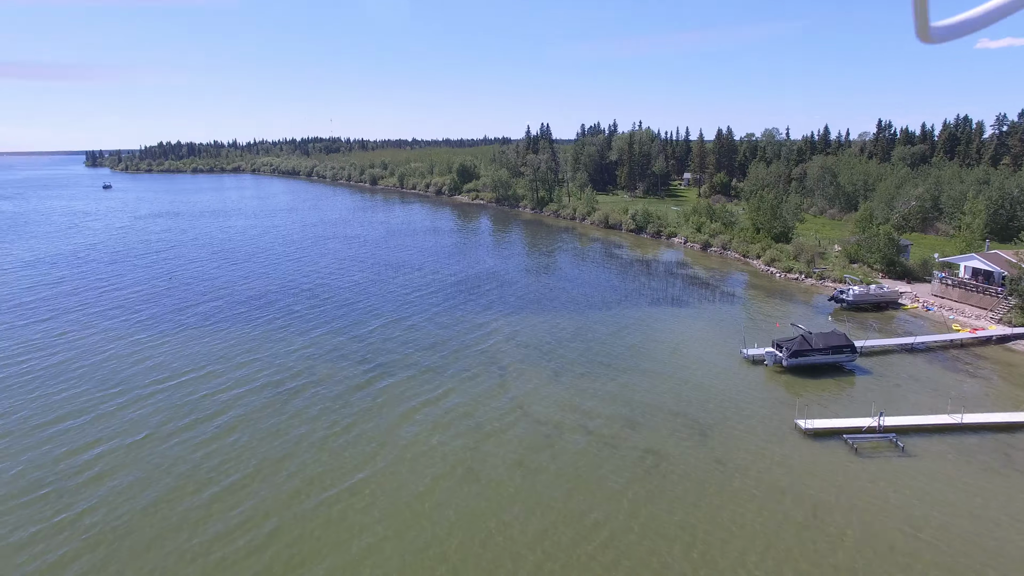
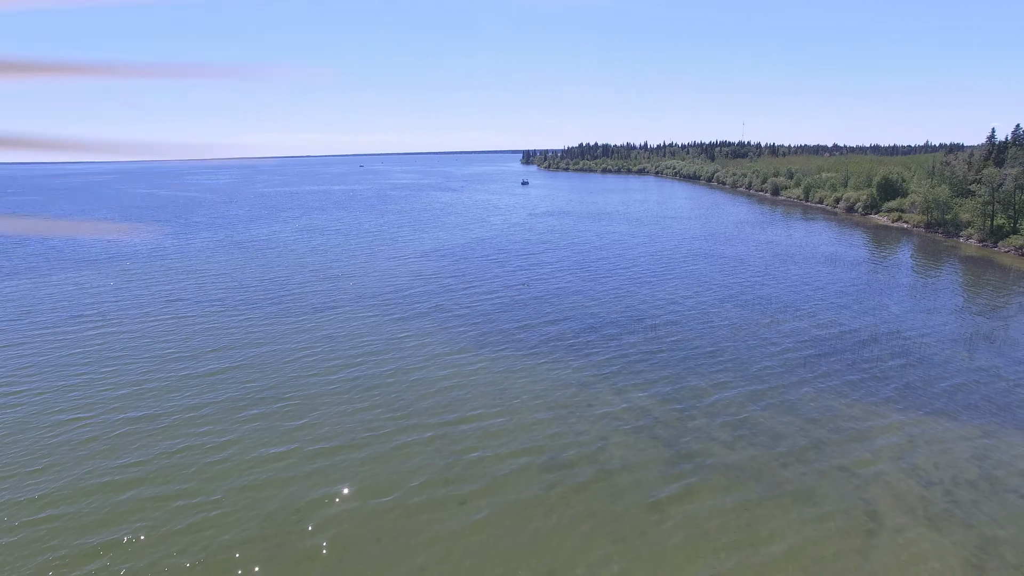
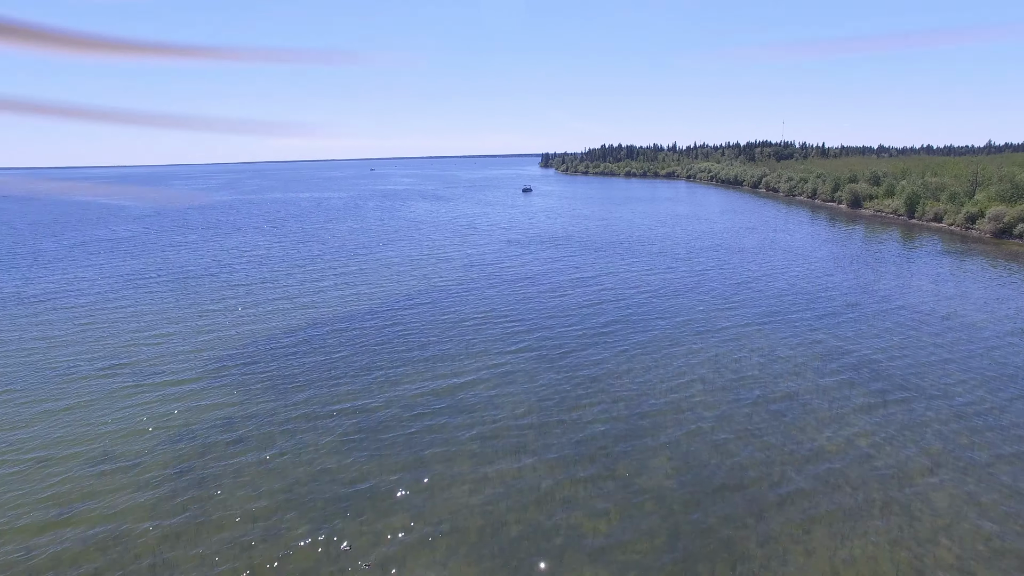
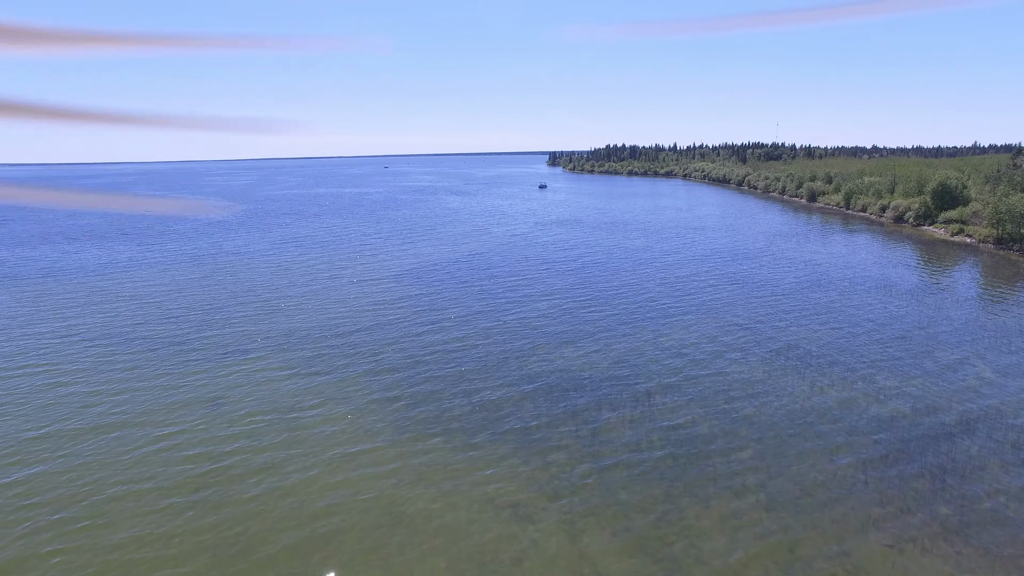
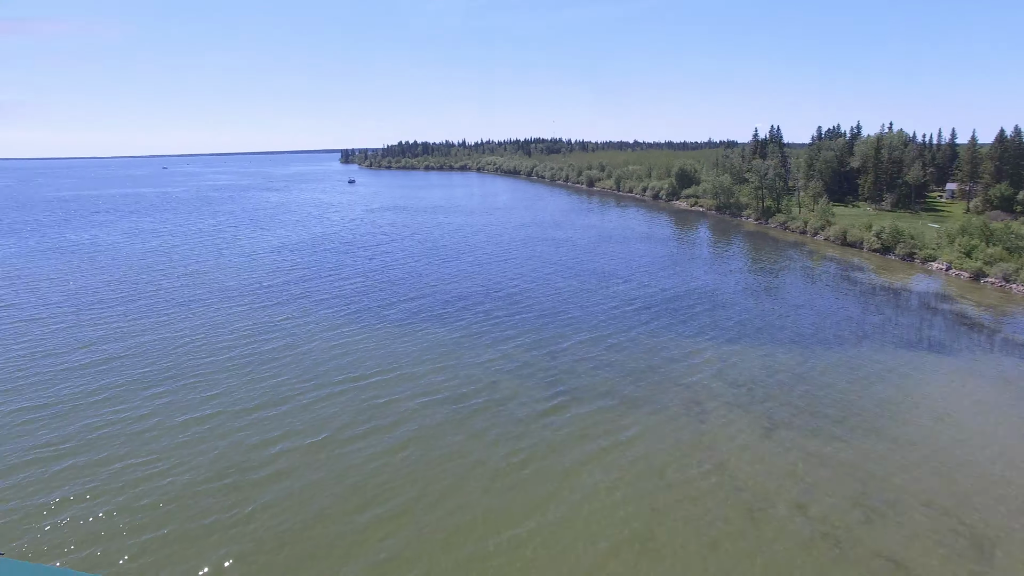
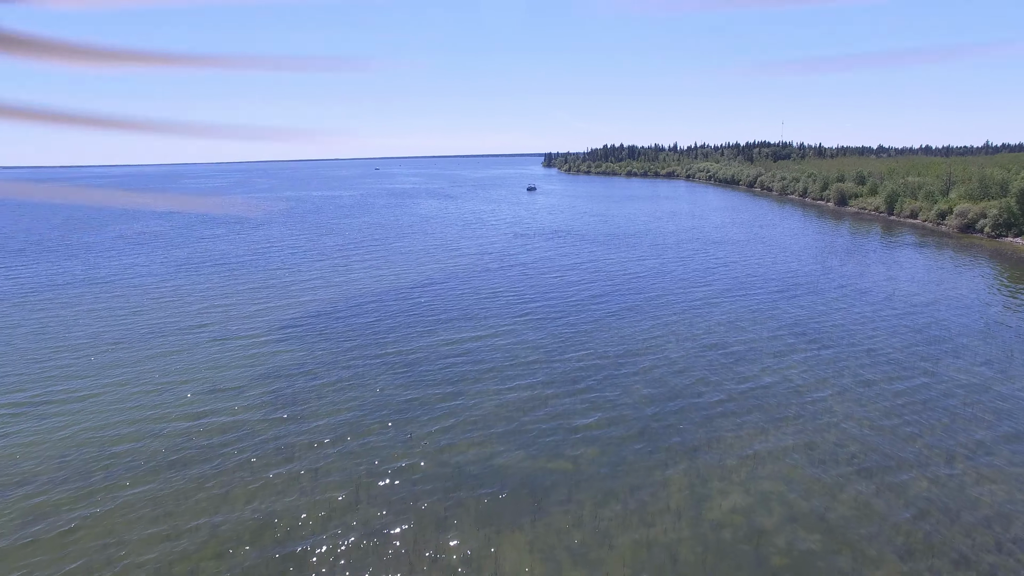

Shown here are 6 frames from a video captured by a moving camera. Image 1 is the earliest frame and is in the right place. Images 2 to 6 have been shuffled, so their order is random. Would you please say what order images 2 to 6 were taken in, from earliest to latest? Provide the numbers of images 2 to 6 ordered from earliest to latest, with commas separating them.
5, 2, 4, 6, 3
